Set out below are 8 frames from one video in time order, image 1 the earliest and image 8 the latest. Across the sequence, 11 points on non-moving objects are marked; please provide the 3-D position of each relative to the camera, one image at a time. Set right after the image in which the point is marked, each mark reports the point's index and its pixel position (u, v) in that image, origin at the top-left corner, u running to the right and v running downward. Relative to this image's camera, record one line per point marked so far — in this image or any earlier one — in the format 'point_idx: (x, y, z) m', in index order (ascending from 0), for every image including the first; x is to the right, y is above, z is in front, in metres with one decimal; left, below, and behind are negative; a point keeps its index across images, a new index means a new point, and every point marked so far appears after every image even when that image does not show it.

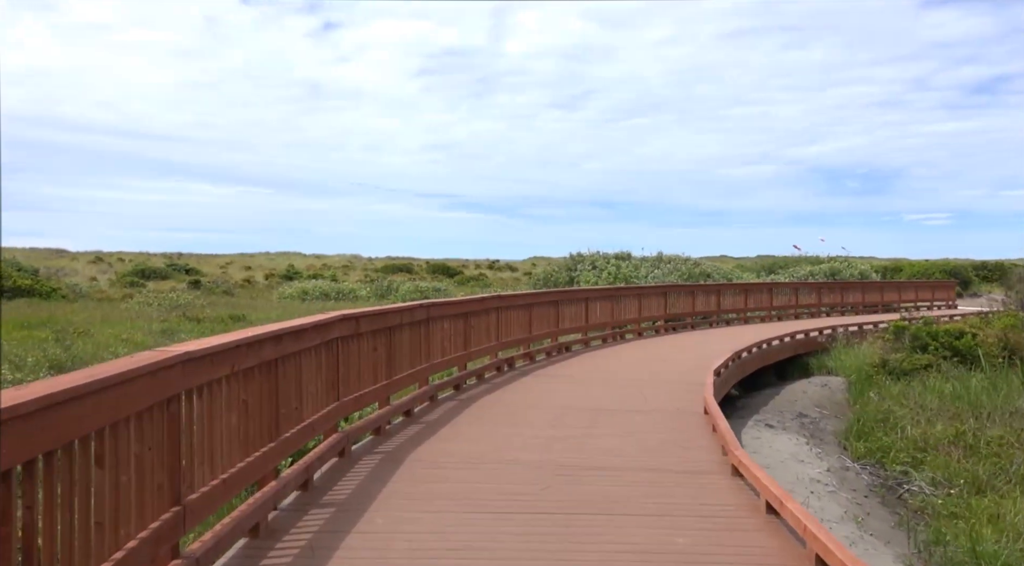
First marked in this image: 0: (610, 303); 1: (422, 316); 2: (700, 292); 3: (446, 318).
0: (+2.1, -0.4, +15.3) m
1: (-1.0, -0.4, +8.0) m
2: (+4.9, -0.2, +18.5) m
3: (-0.8, -0.4, +8.9) m
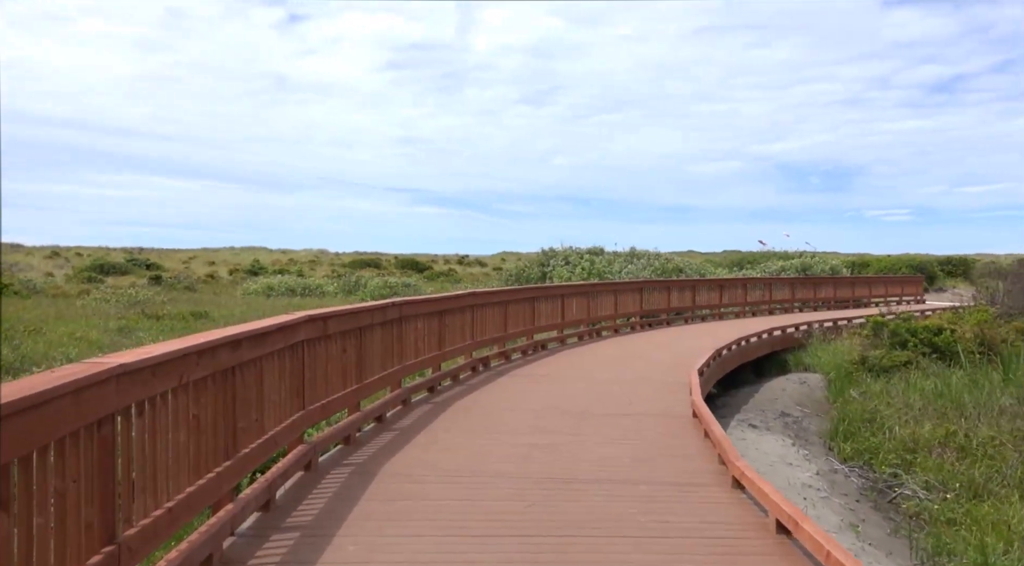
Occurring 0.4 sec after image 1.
0: (+1.6, -0.3, +14.9) m
1: (-1.3, -0.3, +7.6) m
2: (+4.2, -0.1, +18.3) m
3: (-1.1, -0.4, +8.5) m
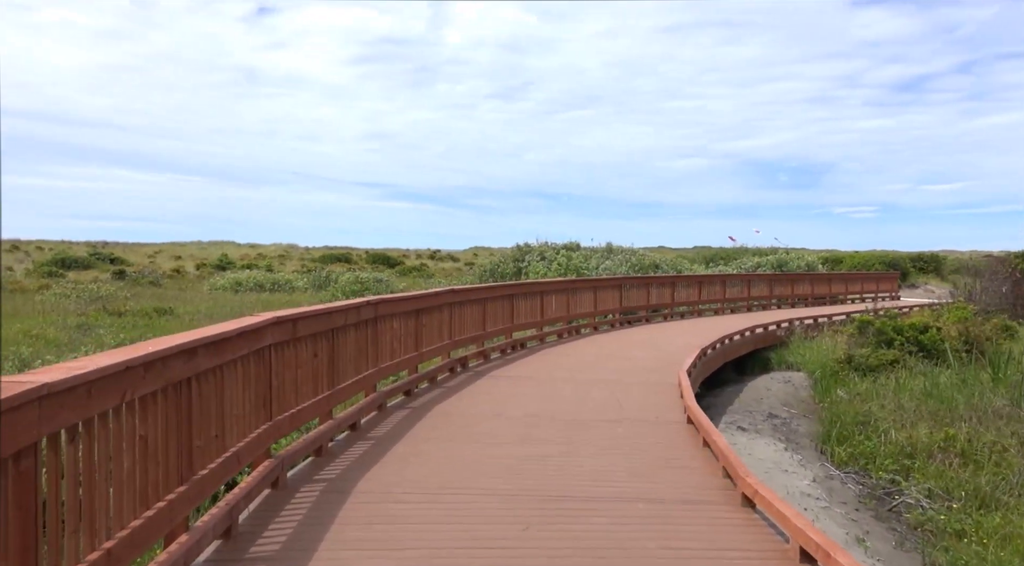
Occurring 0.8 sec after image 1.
0: (+1.1, -0.3, +14.6) m
1: (-1.4, -0.3, +7.1) m
2: (+3.6, 0.0, +18.0) m
3: (-1.3, -0.4, +8.0) m
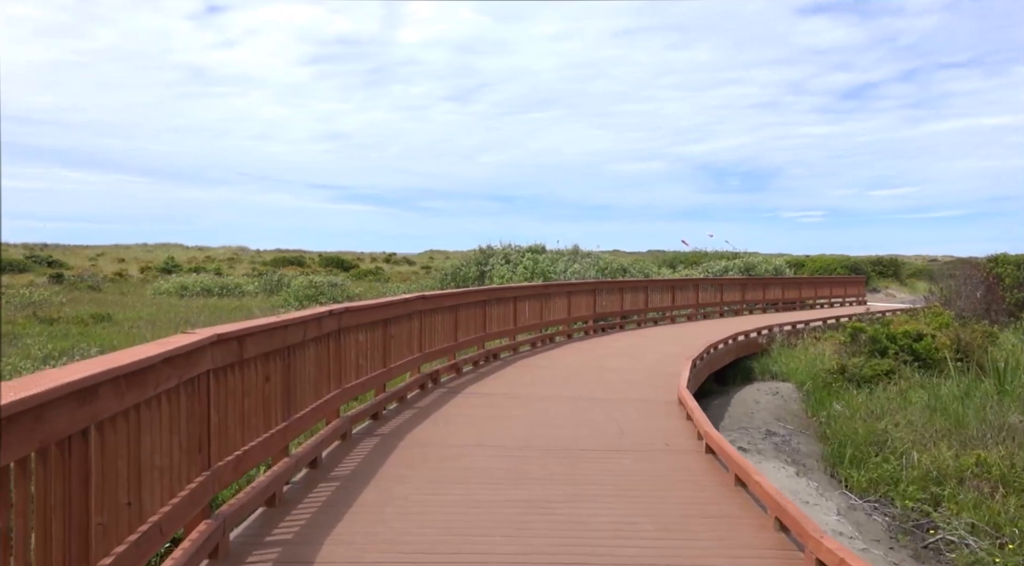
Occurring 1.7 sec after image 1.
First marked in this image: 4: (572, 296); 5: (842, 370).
0: (+0.5, -0.4, +13.6) m
1: (-1.5, -0.4, +6.0) m
2: (+2.8, -0.1, +17.3) m
3: (-1.5, -0.4, +6.9) m
4: (+1.3, -0.3, +15.1) m
5: (+5.2, -1.4, +11.1) m
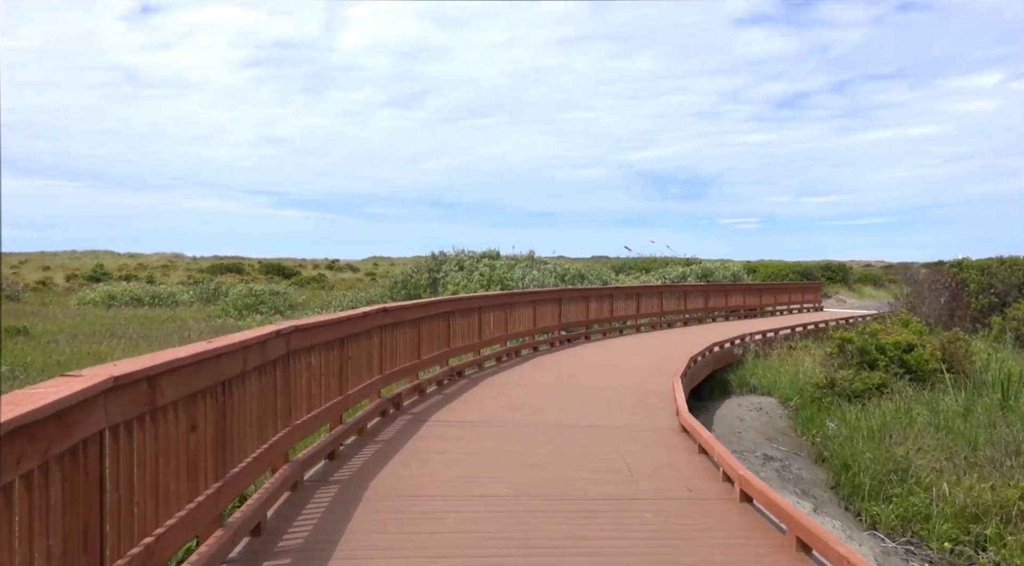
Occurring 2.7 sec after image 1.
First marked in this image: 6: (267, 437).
0: (-0.1, -0.5, +12.6) m
1: (-1.6, -0.5, +4.8) m
2: (+1.9, -0.3, +16.4) m
3: (-1.6, -0.6, +5.7) m
4: (+0.5, -0.4, +14.1) m
5: (+4.7, -1.5, +10.5) m
6: (-1.6, -1.0, +4.7) m
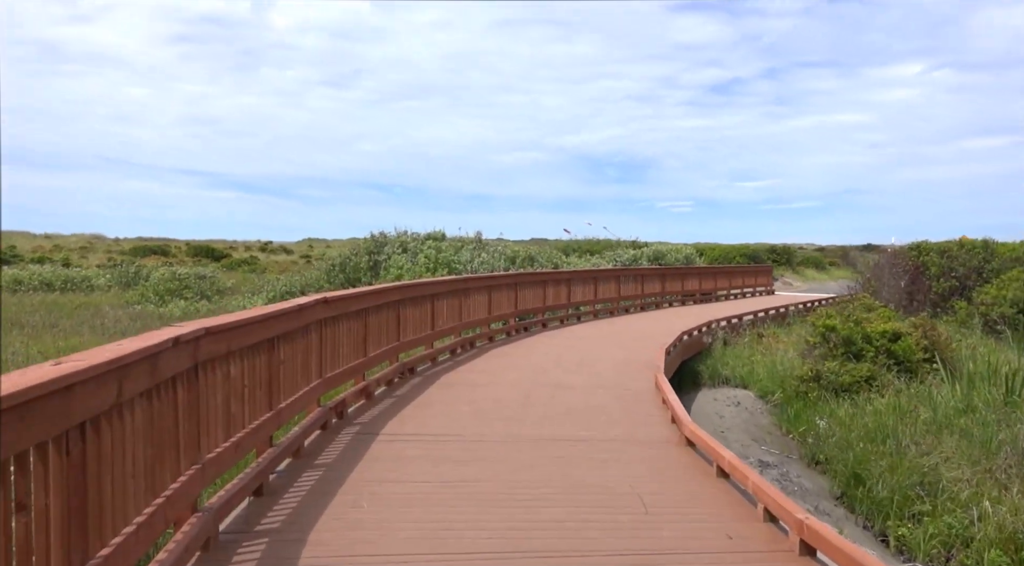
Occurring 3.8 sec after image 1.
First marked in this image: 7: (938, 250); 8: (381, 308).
0: (-0.8, -0.3, +11.4) m
1: (-1.6, -0.4, +3.5) m
2: (+0.8, 0.0, +15.3) m
3: (-1.7, -0.5, +4.4) m
4: (-0.3, -0.2, +12.9) m
5: (+4.1, -1.3, +9.7) m
6: (-1.7, -1.0, +3.4) m
7: (+10.2, +0.8, +17.0) m
8: (-1.5, -0.3, +8.3) m
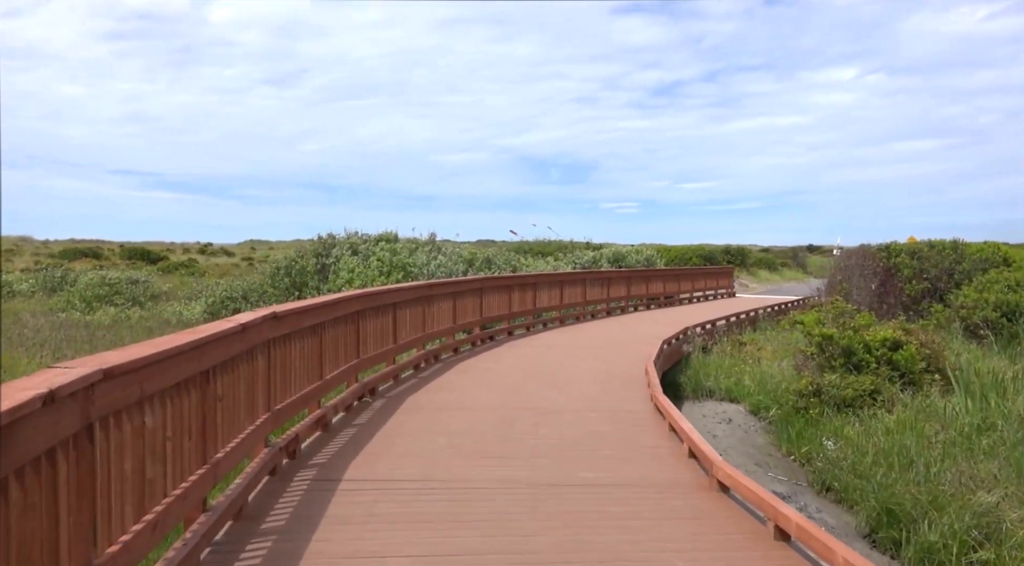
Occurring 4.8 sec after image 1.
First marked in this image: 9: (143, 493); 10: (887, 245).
0: (-1.3, -0.4, +10.3) m
1: (-1.5, -0.5, +2.4) m
2: (+0.1, -0.1, +14.3) m
3: (-1.7, -0.6, +3.3) m
4: (-0.9, -0.3, +11.8) m
5: (+3.8, -1.3, +8.9) m
6: (-1.5, -1.1, +2.3) m
7: (+9.3, +0.7, +16.7) m
8: (-1.7, -0.4, +7.1) m
9: (-1.7, -1.0, +3.2) m
10: (+9.2, +0.9, +17.5) m
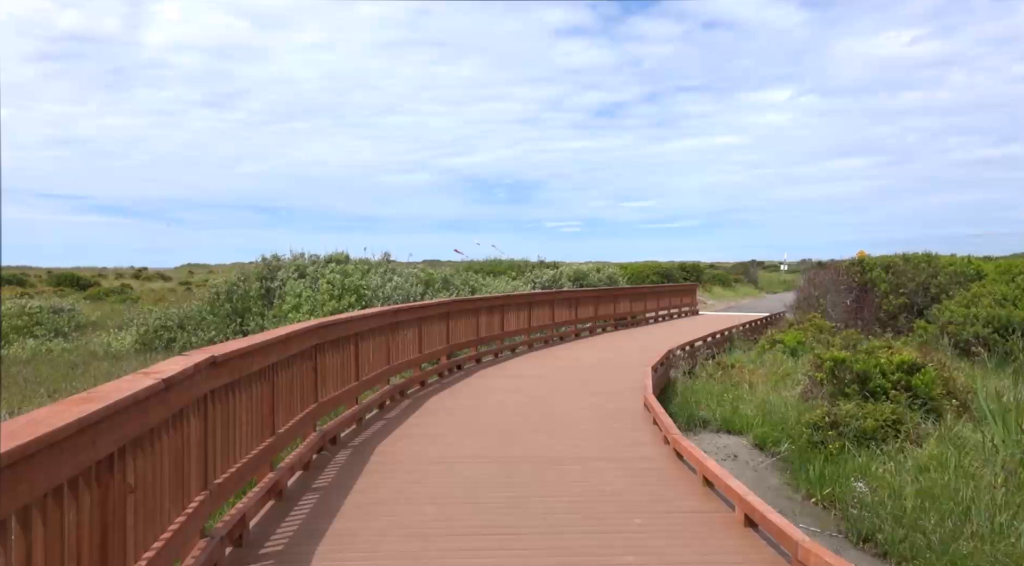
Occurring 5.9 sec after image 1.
0: (-1.6, -0.7, +9.0) m
1: (-1.2, -0.6, +1.1) m
2: (-0.5, -0.5, +13.2) m
3: (-1.4, -0.7, +2.0) m
4: (-1.3, -0.6, +10.6) m
5: (+3.6, -1.6, +8.1) m
6: (-1.2, -1.2, +1.0) m
7: (+8.5, +0.4, +16.2) m
8: (-1.8, -0.7, +5.9) m
9: (-1.4, -1.1, +1.9) m
10: (+8.3, +0.6, +17.0) m
